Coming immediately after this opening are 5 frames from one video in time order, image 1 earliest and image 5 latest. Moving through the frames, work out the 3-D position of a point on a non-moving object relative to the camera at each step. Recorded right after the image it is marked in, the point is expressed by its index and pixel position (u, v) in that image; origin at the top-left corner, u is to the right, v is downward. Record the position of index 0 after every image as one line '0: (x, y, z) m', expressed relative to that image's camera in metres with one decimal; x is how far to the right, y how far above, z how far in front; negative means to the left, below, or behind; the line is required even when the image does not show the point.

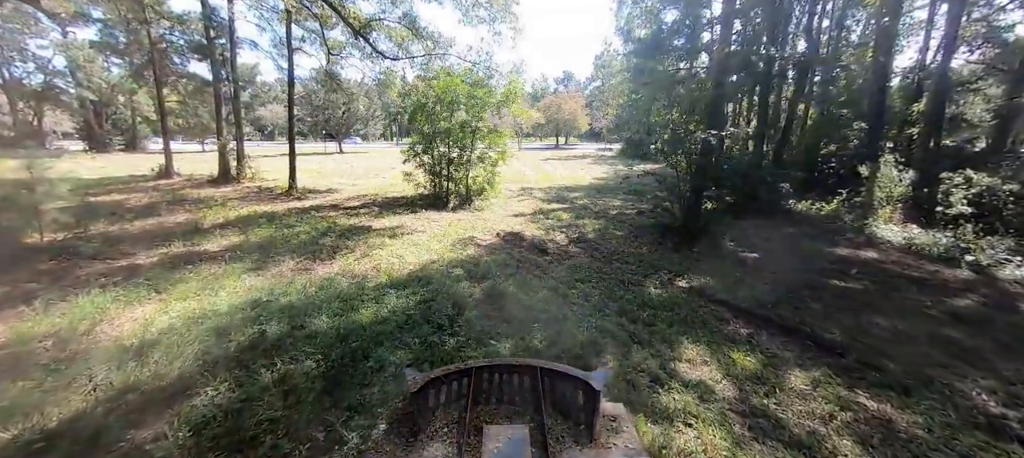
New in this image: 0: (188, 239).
0: (-5.9, -0.2, +6.9) m
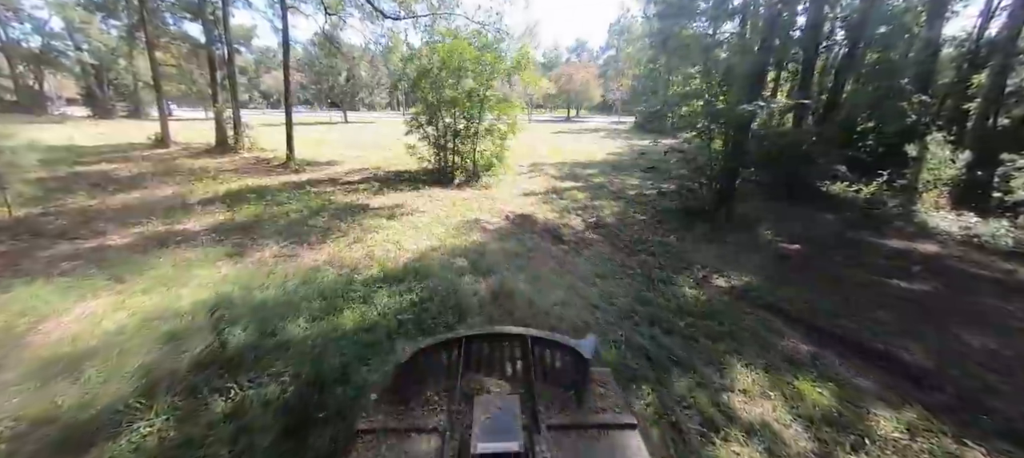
0: (-5.7, +0.2, +6.4) m
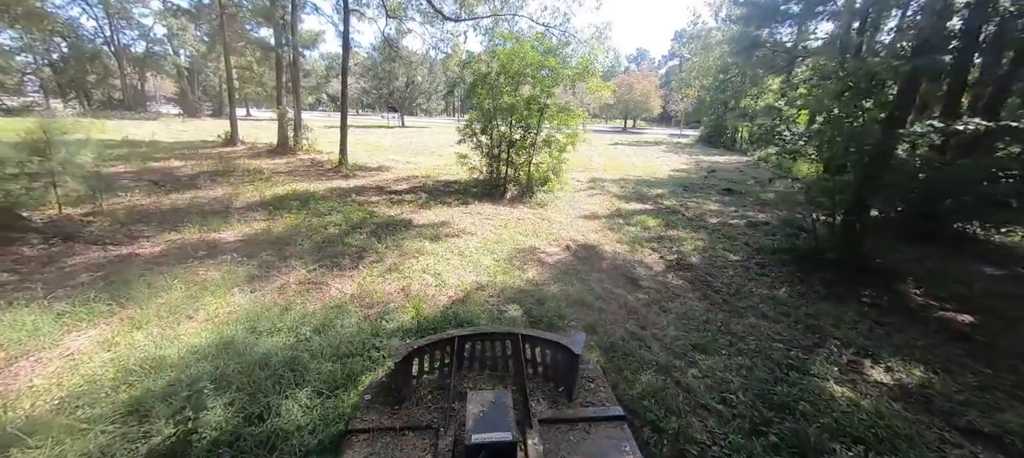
0: (-4.8, +0.1, +6.0) m
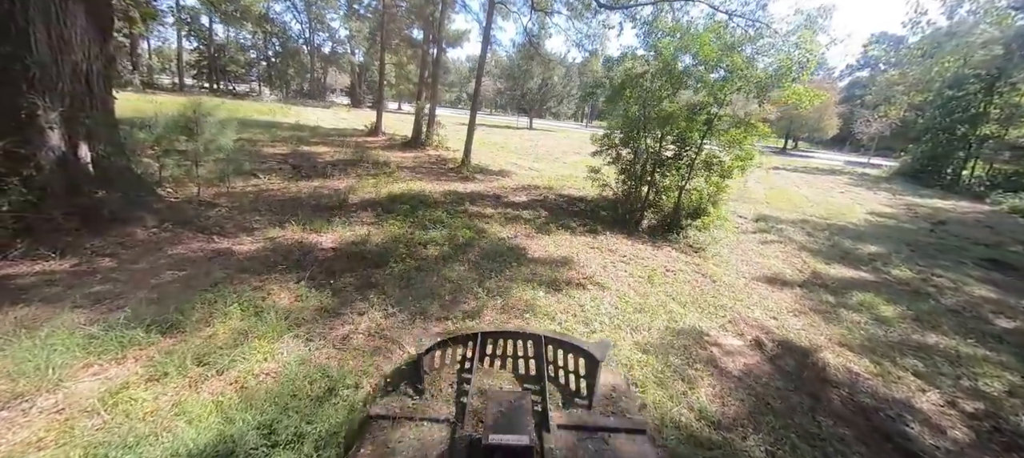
0: (-2.9, +0.1, +5.6) m
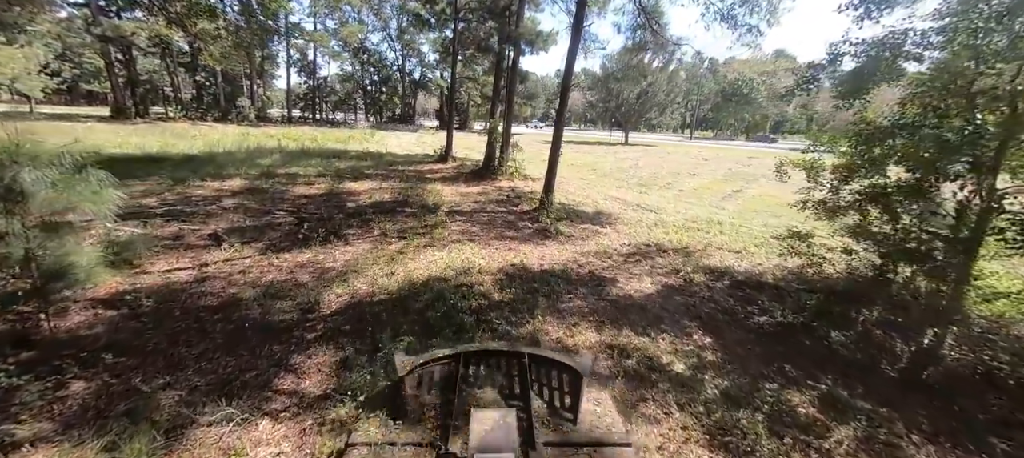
0: (-2.1, -1.1, +2.4) m
